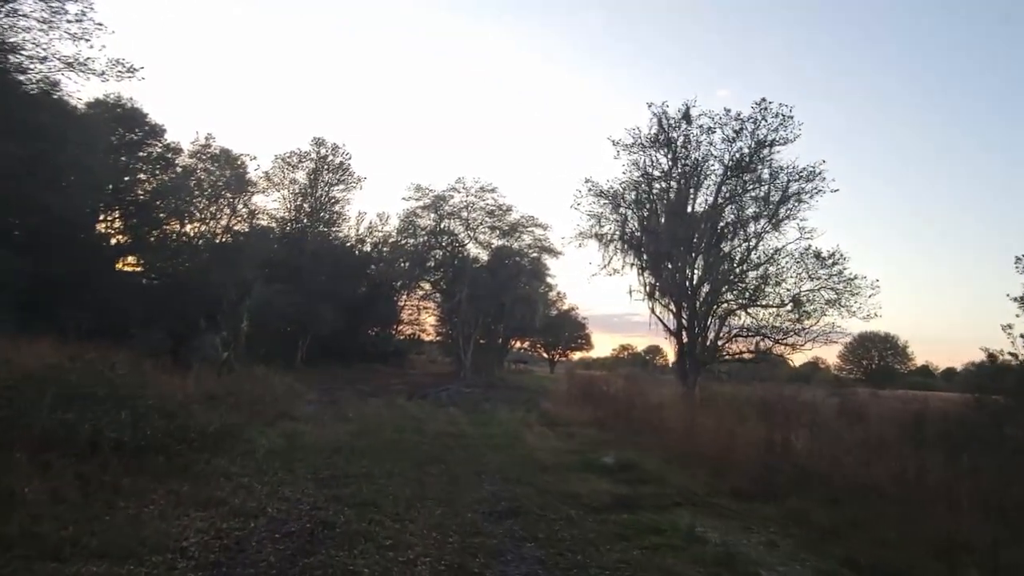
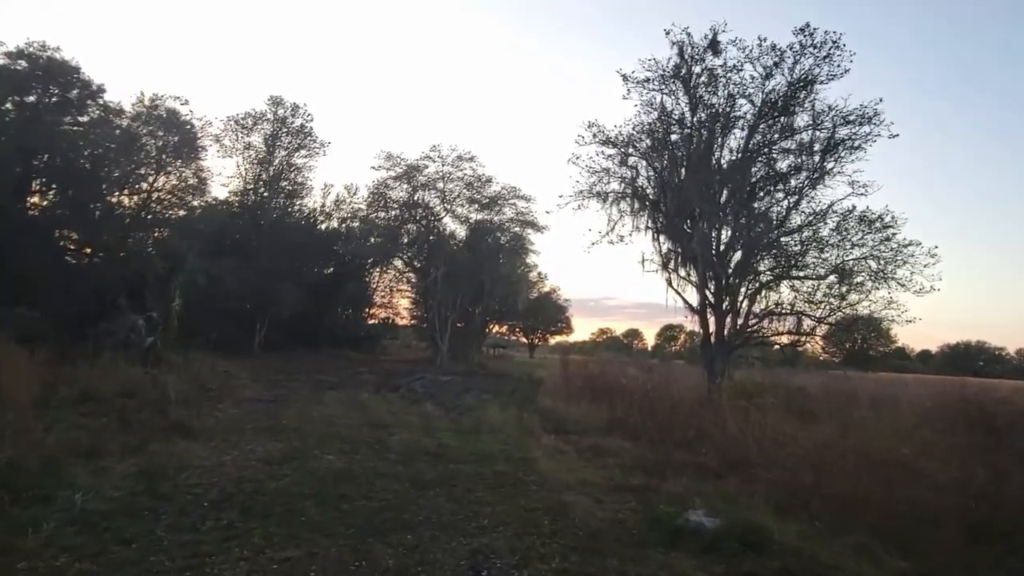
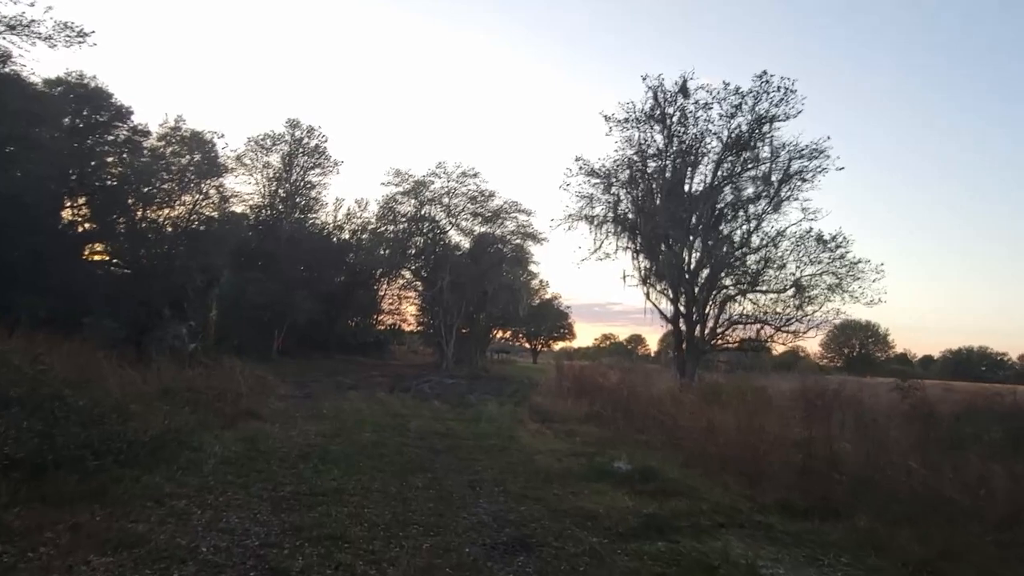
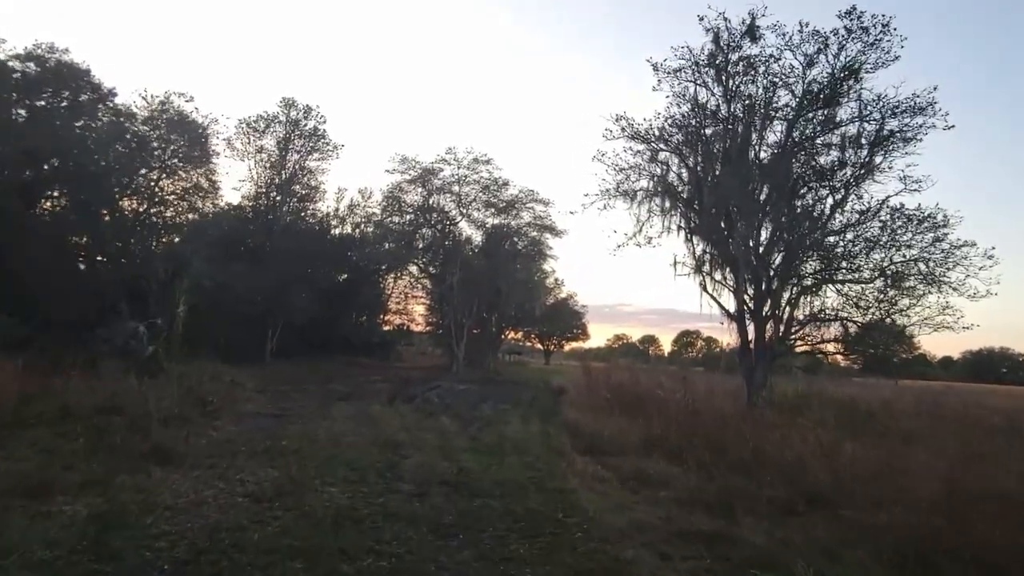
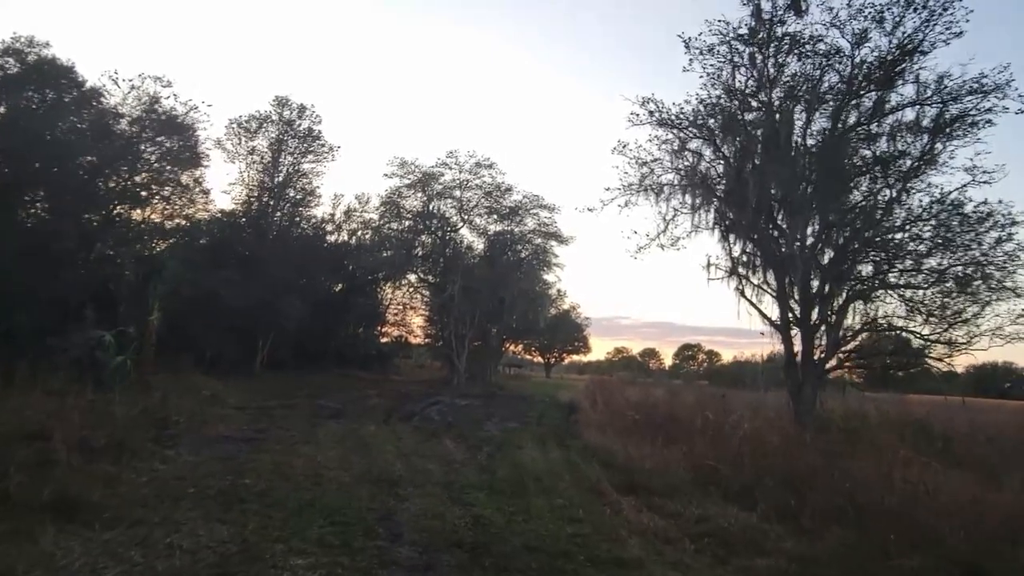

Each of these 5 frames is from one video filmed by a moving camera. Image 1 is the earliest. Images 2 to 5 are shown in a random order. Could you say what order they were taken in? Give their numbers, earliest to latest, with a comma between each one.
3, 2, 4, 5
